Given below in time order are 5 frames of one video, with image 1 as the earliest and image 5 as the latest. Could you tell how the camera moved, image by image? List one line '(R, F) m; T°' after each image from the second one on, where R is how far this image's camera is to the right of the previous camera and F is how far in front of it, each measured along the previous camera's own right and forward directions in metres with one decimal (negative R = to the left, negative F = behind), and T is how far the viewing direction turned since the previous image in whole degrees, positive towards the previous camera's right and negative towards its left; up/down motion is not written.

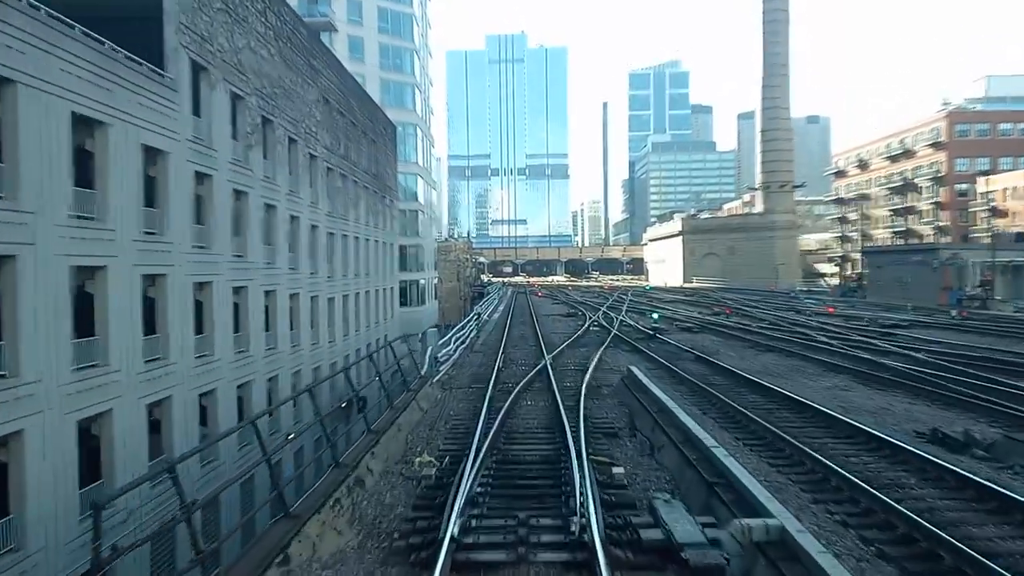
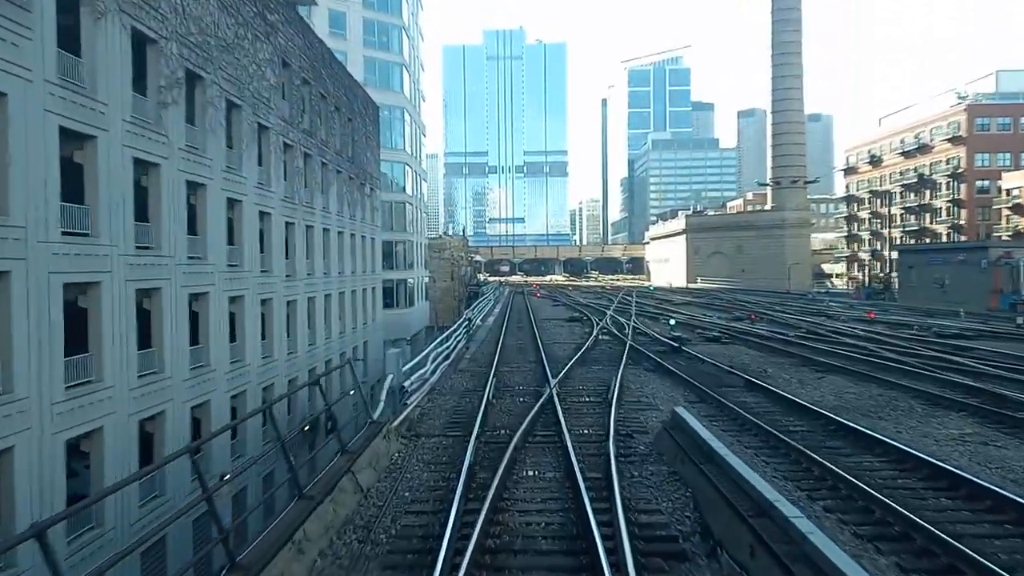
(0.0, +4.0) m; 0°
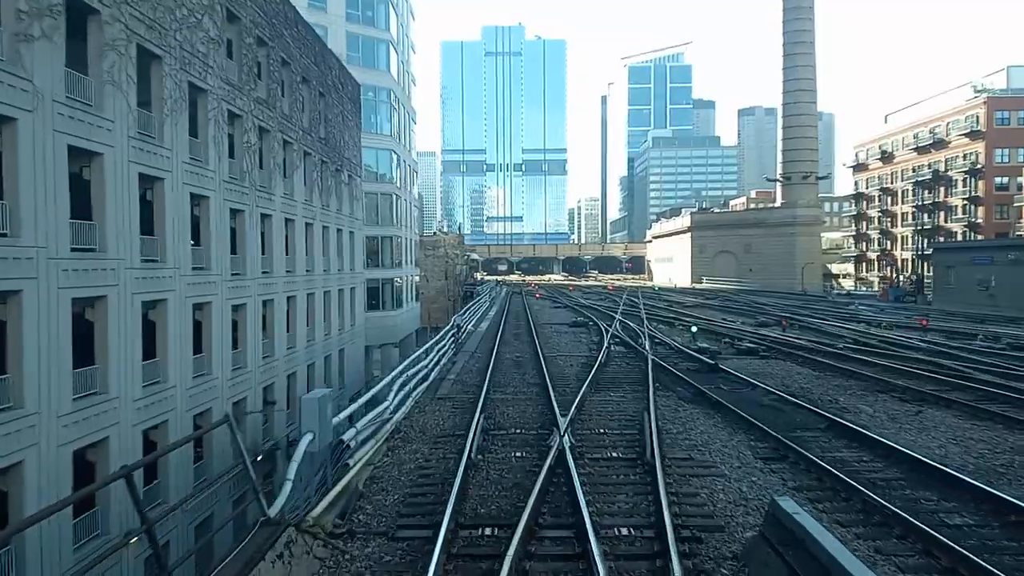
(0.0, +3.6) m; 0°
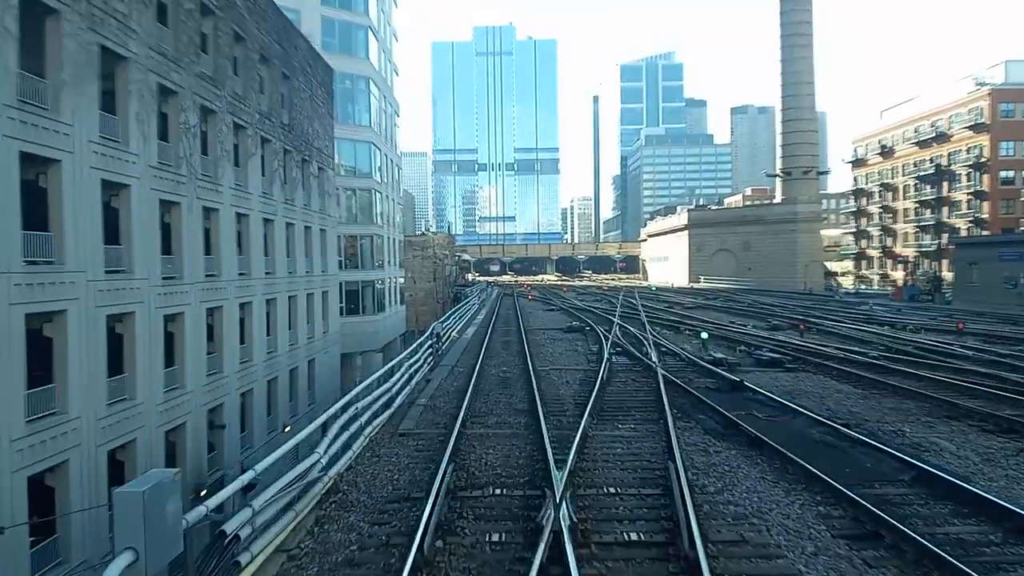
(+0.2, +2.5) m; +1°
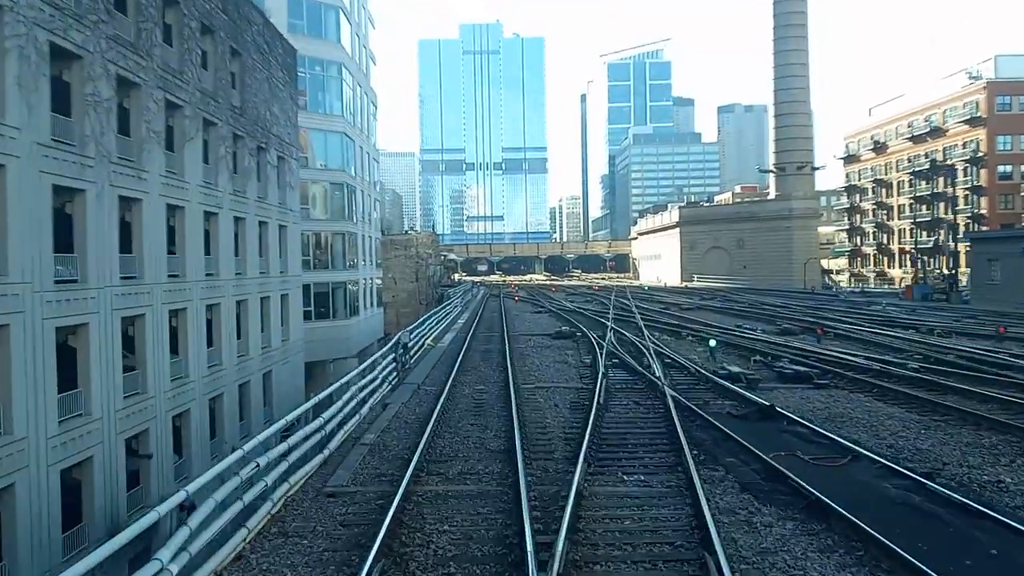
(+0.2, +2.5) m; +1°
